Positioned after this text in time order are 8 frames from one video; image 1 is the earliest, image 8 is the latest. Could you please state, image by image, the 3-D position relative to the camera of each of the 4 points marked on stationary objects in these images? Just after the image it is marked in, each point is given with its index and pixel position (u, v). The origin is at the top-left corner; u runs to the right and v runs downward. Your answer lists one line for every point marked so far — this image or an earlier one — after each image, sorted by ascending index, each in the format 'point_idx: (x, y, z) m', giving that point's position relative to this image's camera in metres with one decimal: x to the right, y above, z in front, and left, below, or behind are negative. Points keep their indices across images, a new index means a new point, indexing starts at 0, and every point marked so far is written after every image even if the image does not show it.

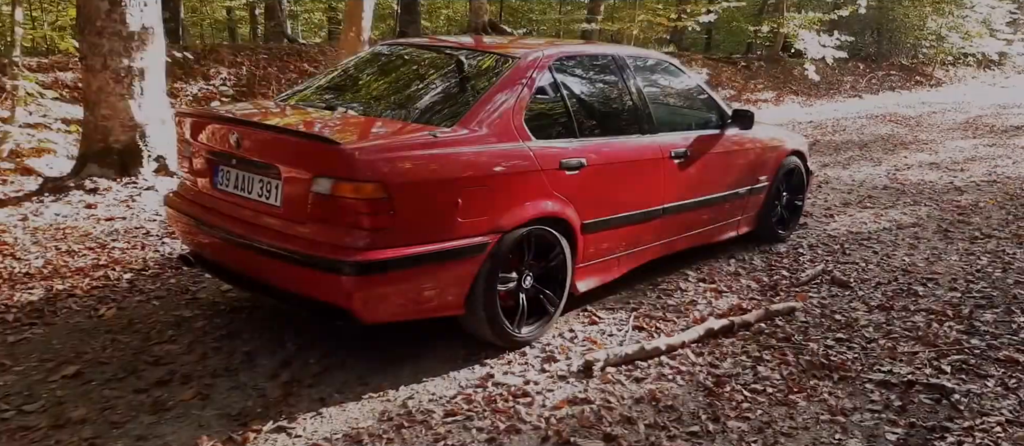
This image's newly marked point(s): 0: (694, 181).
0: (+1.2, +0.3, +5.0) m
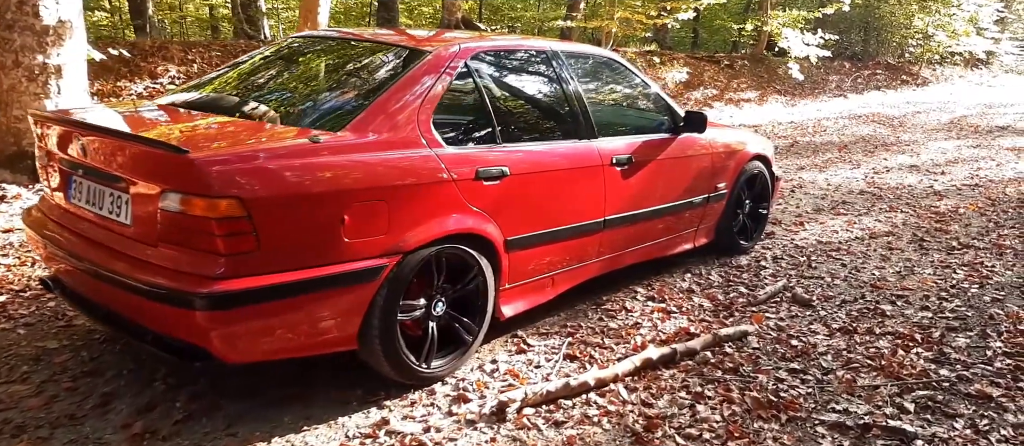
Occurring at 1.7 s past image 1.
0: (+0.8, +0.2, +4.6) m
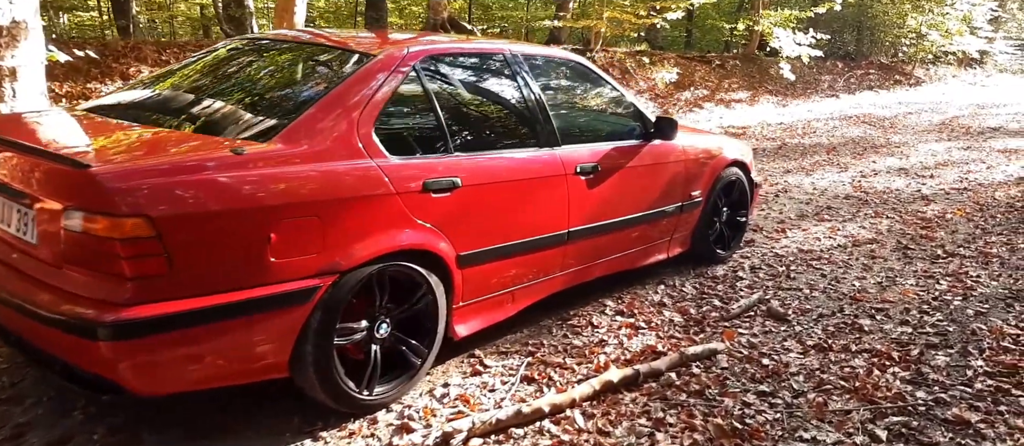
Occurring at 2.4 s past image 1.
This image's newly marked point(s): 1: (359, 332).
0: (+0.6, +0.1, +4.4) m
1: (-0.6, -0.4, +3.0) m
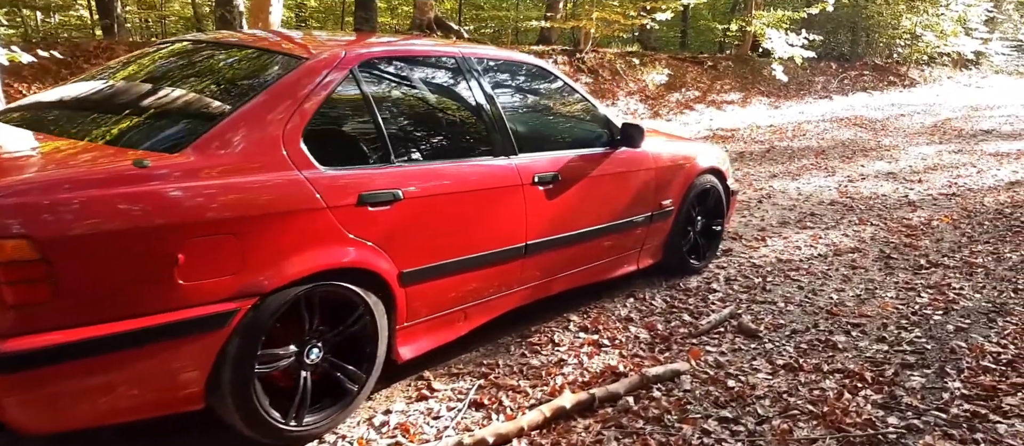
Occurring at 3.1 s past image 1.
0: (+0.3, +0.1, +4.1) m
1: (-0.8, -0.5, +2.8) m
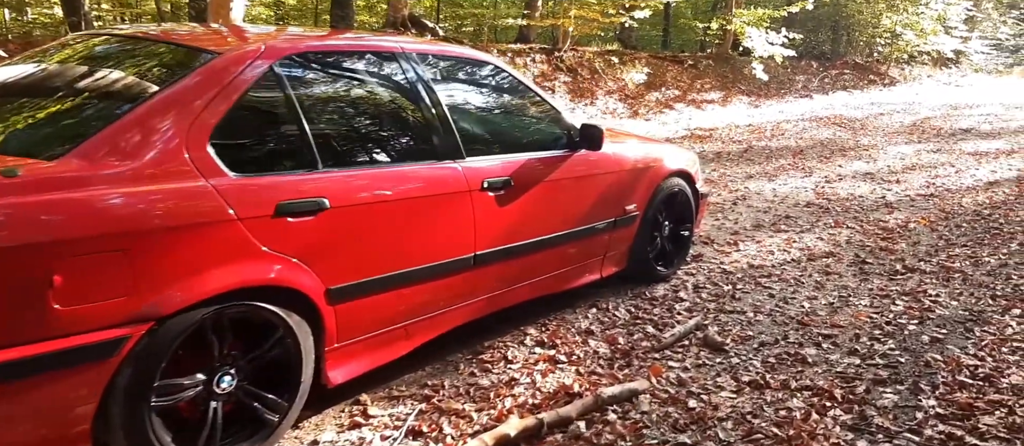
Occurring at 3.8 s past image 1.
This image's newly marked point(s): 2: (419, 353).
0: (+0.1, 0.0, +3.9) m
1: (-1.1, -0.6, +2.5) m
2: (-0.5, -0.7, +3.8) m
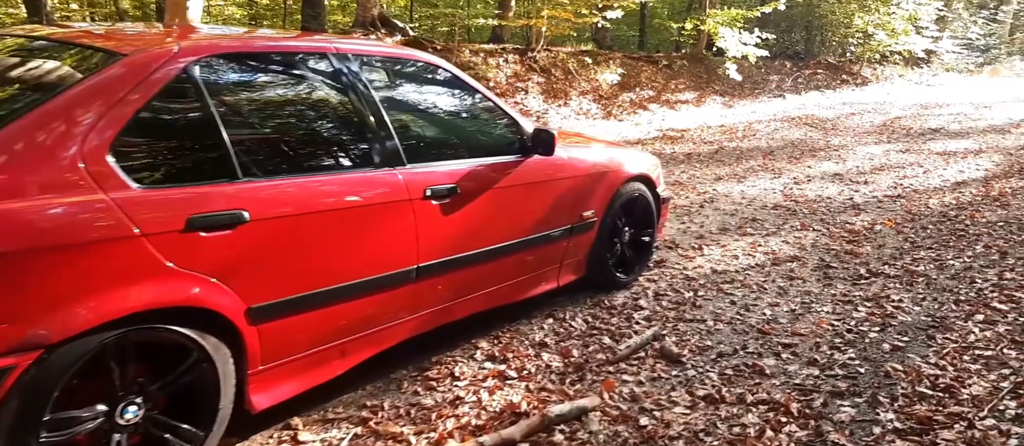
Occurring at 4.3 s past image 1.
0: (-0.2, 0.0, +3.7) m
1: (-1.3, -0.6, +2.3) m
2: (-0.7, -0.7, +3.6) m
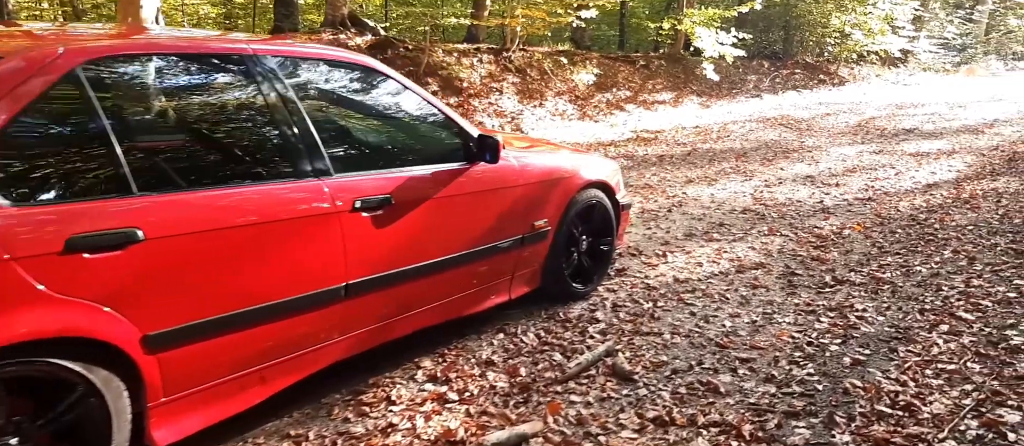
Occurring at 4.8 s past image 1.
0: (-0.5, -0.1, +3.5) m
1: (-1.5, -0.7, +2.1) m
2: (-1.0, -0.8, +3.4) m
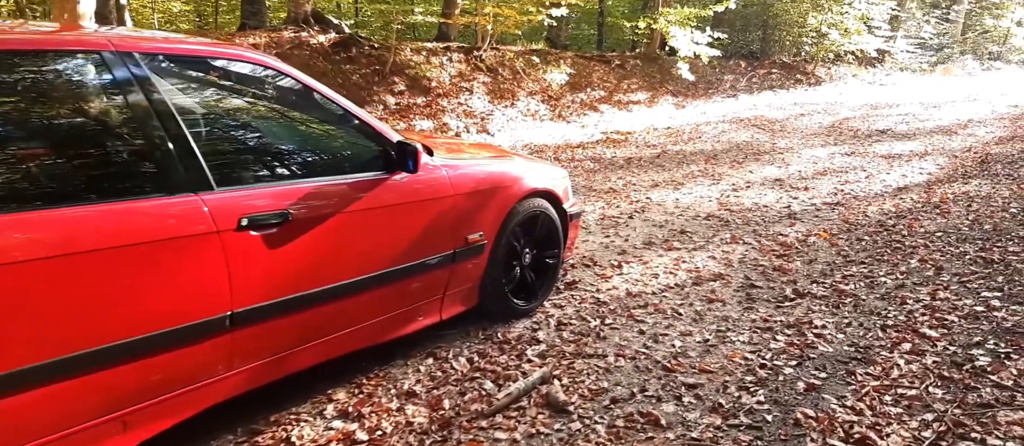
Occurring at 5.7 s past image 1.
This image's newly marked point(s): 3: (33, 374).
0: (-0.8, -0.2, +3.2) m
1: (-1.9, -0.8, +1.8) m
2: (-1.3, -0.9, +3.1) m
3: (-1.5, -0.5, +2.3) m
